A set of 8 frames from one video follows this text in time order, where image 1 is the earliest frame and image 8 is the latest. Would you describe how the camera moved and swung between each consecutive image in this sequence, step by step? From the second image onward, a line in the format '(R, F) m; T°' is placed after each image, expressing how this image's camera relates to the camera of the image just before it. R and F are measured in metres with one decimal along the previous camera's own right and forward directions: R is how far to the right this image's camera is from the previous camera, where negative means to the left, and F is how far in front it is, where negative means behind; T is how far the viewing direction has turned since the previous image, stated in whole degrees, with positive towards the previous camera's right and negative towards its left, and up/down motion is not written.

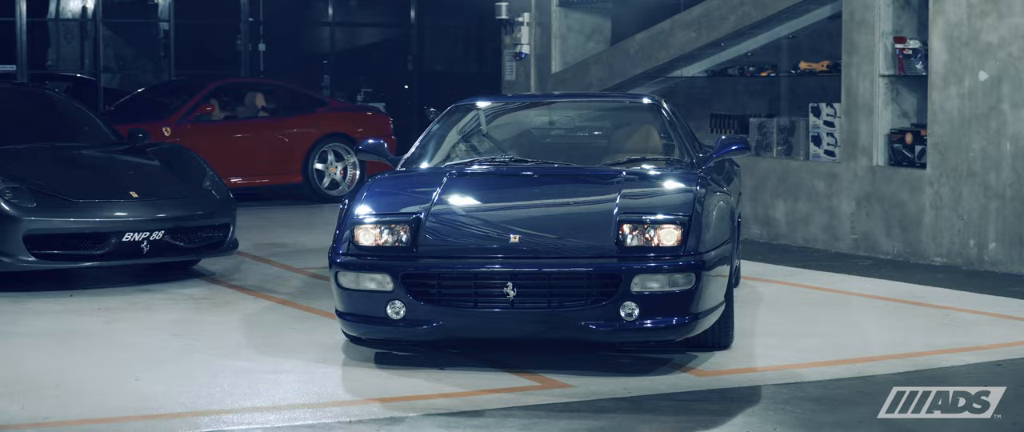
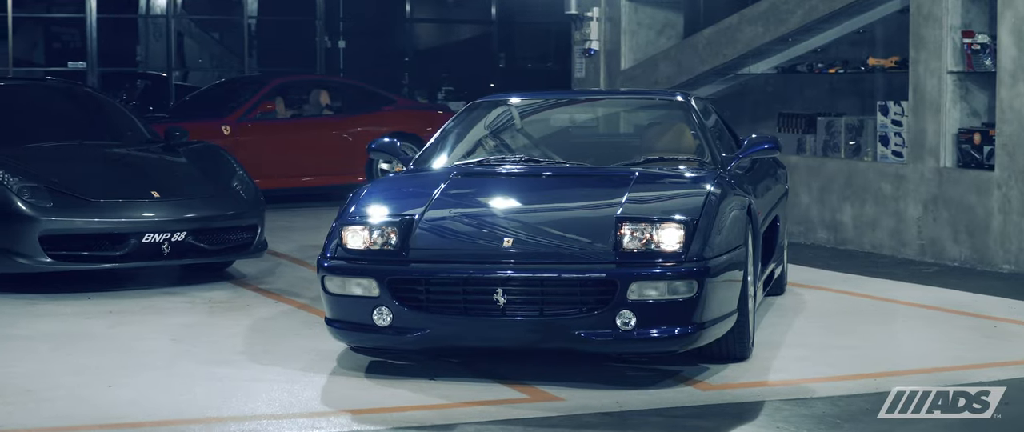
(+0.5, +0.4) m; -5°
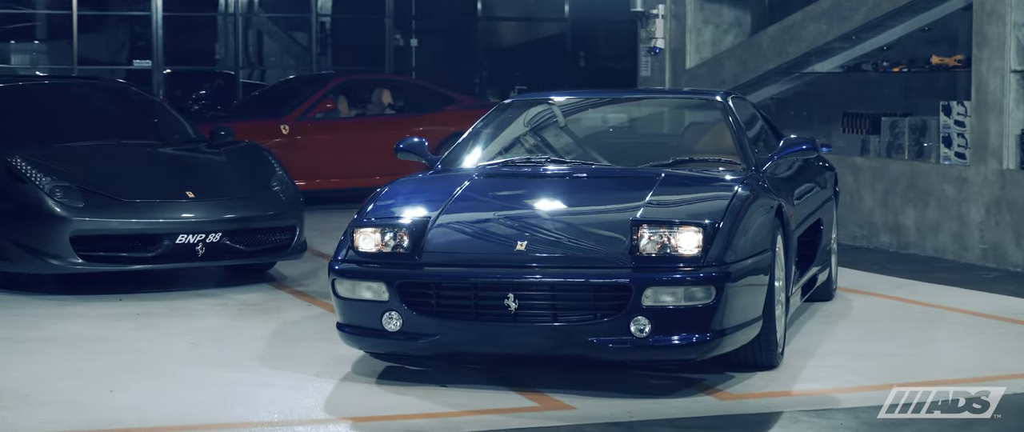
(+0.3, +0.2) m; -3°
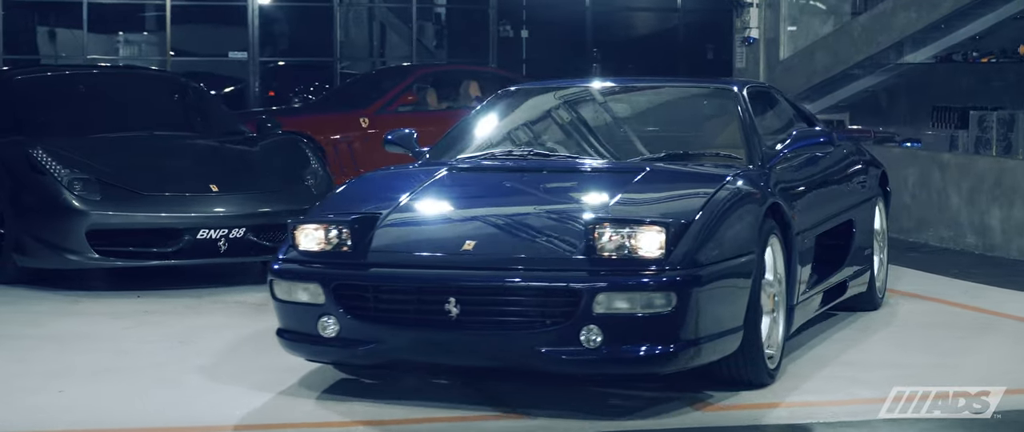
(+0.7, +0.5) m; -6°
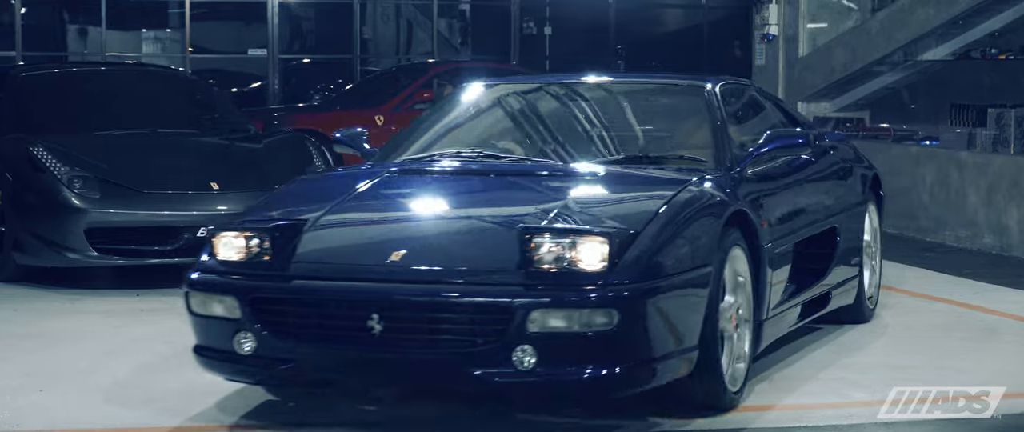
(+0.2, +0.1) m; -1°
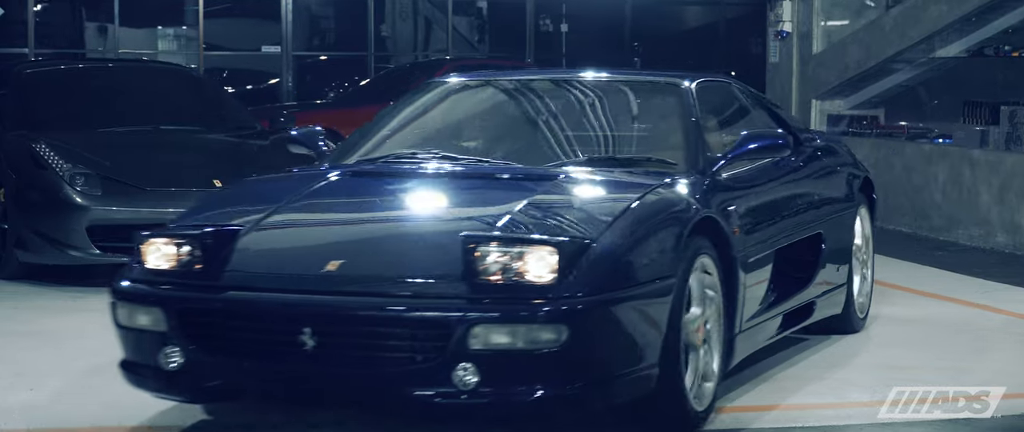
(+0.1, +0.1) m; -1°
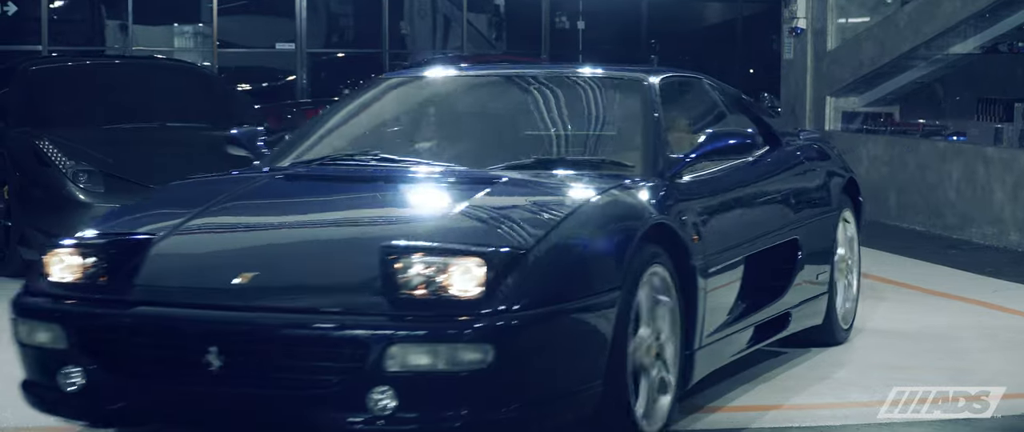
(+0.1, +0.1) m; -1°
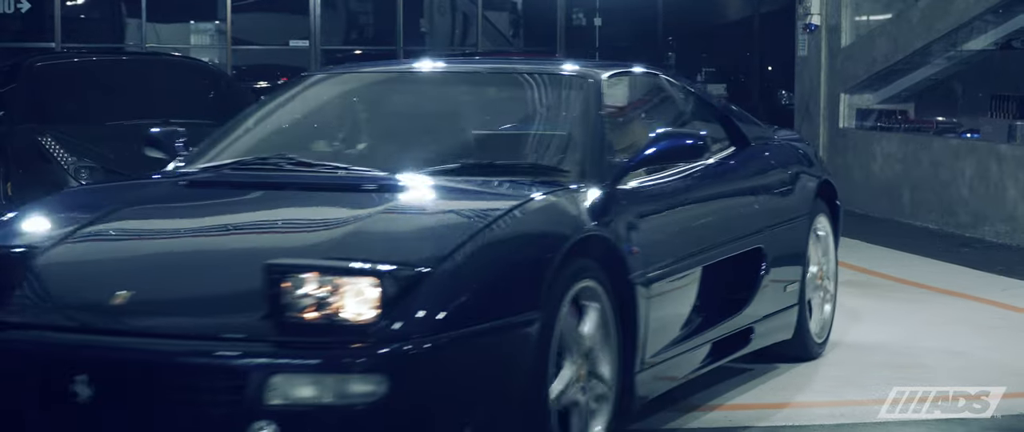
(+0.1, +0.1) m; -1°
